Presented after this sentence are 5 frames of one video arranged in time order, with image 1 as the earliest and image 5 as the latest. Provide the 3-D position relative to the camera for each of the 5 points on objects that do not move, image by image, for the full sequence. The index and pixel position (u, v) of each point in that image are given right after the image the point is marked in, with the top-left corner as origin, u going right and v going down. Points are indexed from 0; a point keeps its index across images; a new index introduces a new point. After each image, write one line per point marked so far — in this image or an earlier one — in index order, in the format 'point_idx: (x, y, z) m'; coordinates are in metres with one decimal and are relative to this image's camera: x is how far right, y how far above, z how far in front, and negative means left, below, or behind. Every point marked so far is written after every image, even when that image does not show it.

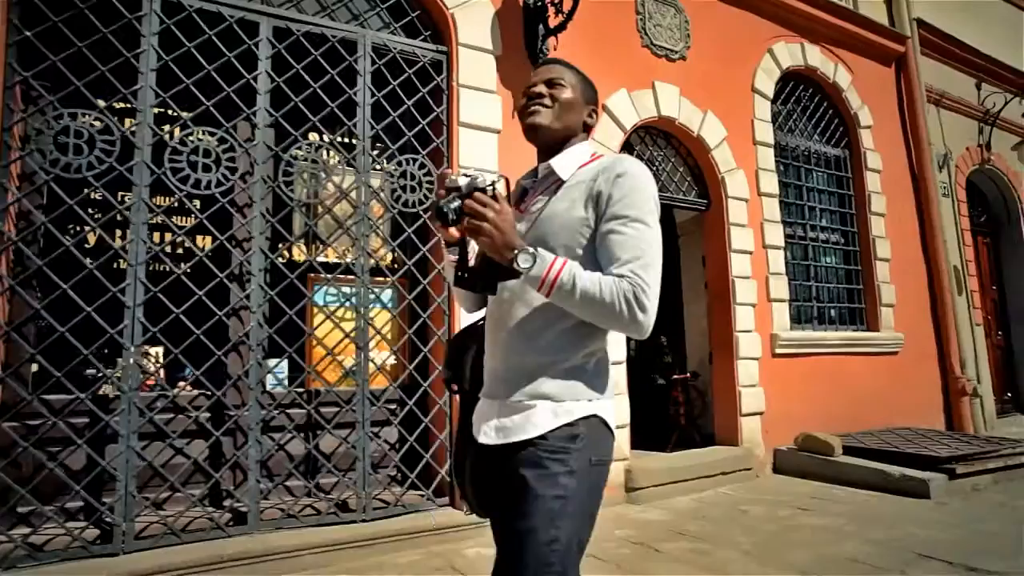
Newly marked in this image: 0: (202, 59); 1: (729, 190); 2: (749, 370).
0: (-1.6, +1.2, +3.2) m
1: (+1.7, +0.8, +4.9) m
2: (+1.8, -0.6, +4.7) m
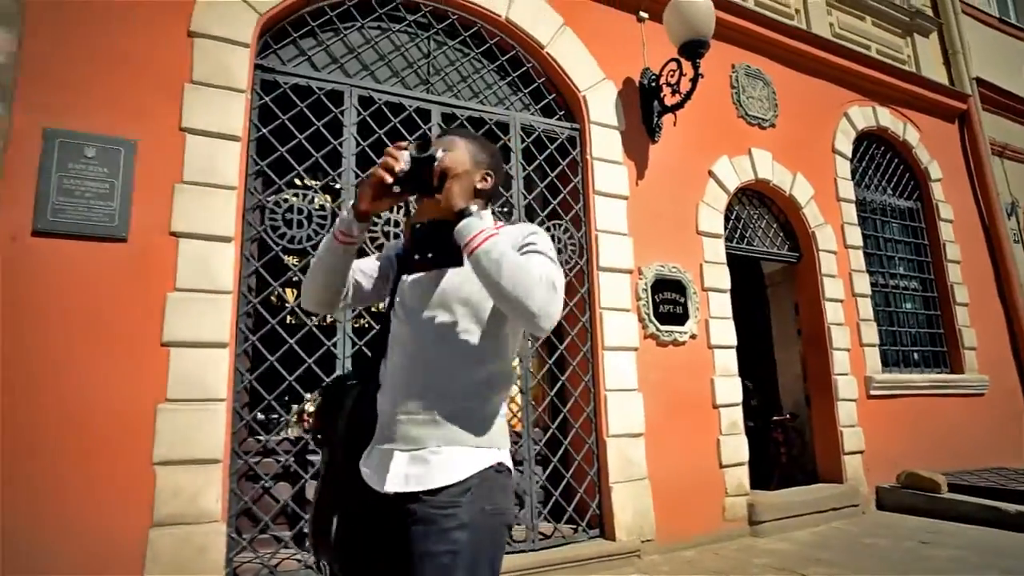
0: (-0.7, +0.9, +3.8) m
1: (+2.7, +0.4, +5.4) m
2: (+2.7, -1.0, +5.0) m
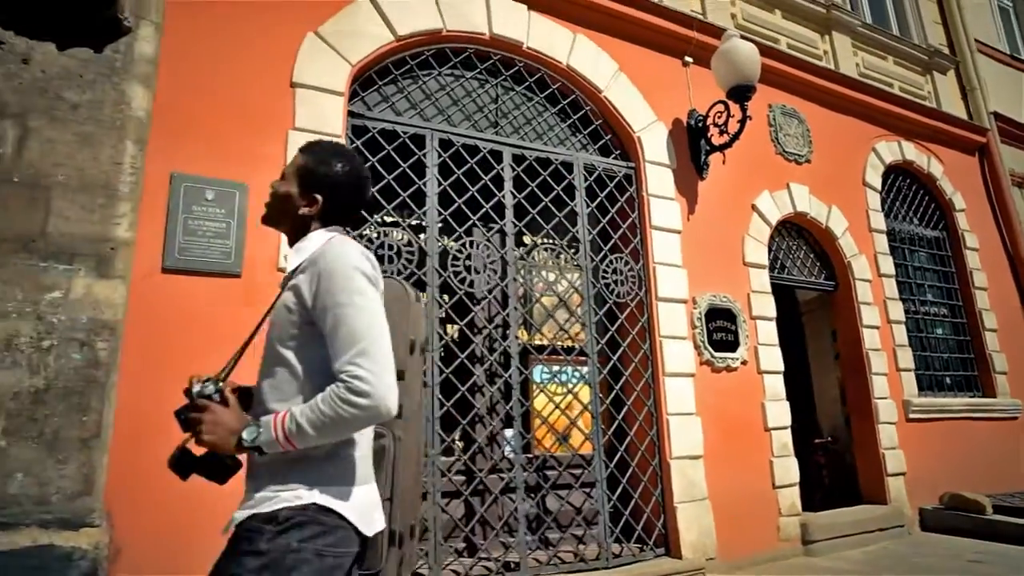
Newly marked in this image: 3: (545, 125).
0: (-0.3, +0.7, +4.1) m
1: (+3.1, +0.1, +5.6) m
2: (+3.2, -1.2, +5.2) m
3: (+0.2, +1.2, +4.5) m
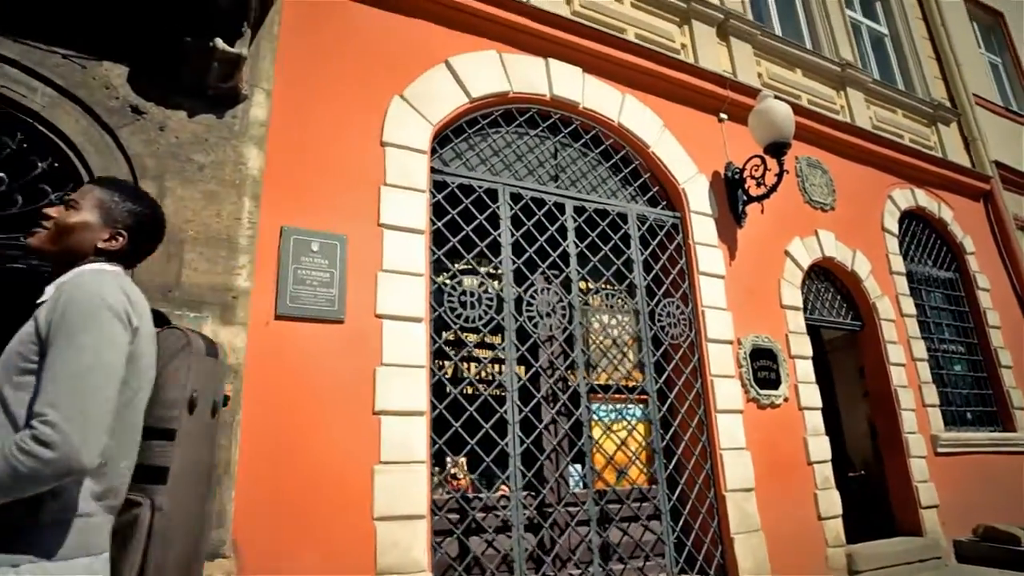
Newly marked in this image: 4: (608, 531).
0: (+0.2, +0.4, +4.4) m
1: (+3.5, -0.2, +5.9) m
2: (+3.6, -1.6, +5.5) m
3: (+0.7, +0.9, +4.9) m
4: (+0.6, -1.6, +4.2) m
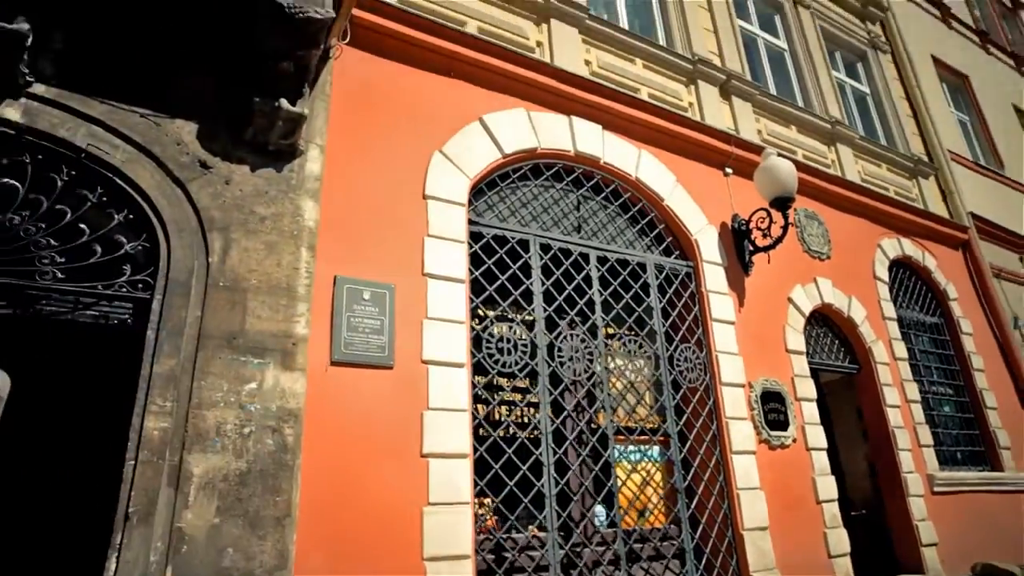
0: (+0.4, +0.1, +4.6) m
1: (+3.7, -0.7, +6.3) m
2: (+3.8, -2.0, +5.8) m
3: (+0.9, +0.5, +5.2) m
4: (+0.8, -2.0, +4.3) m
